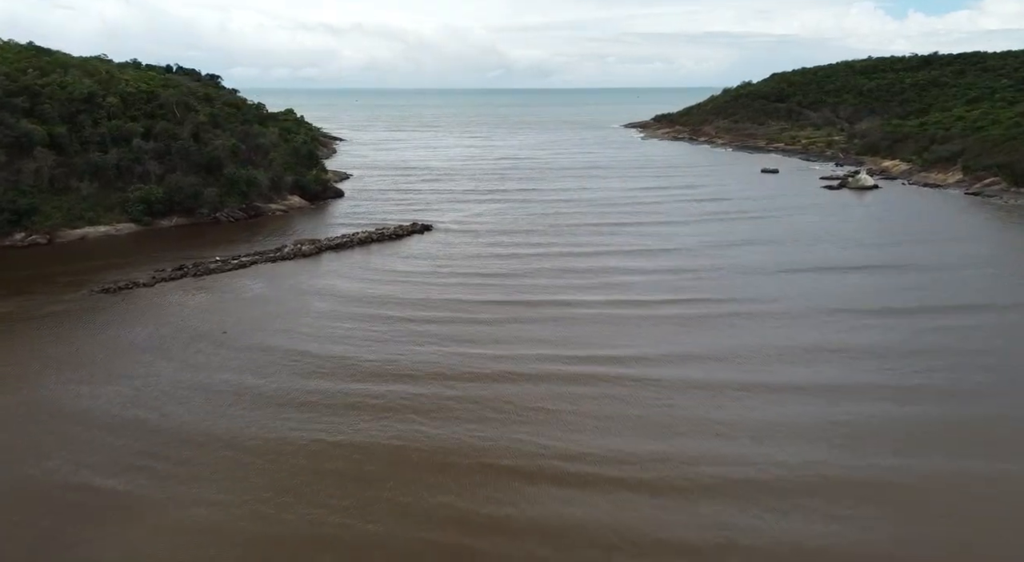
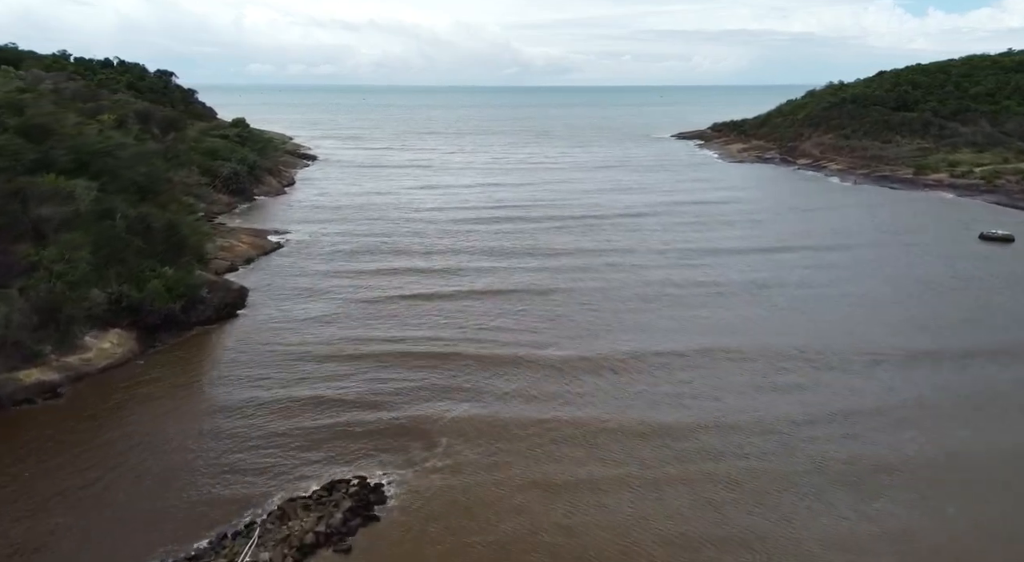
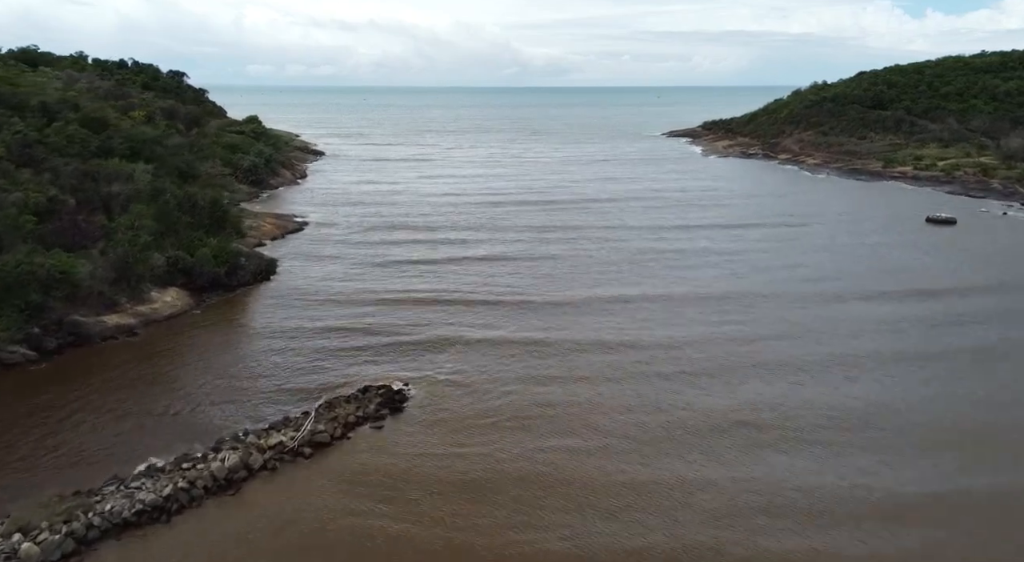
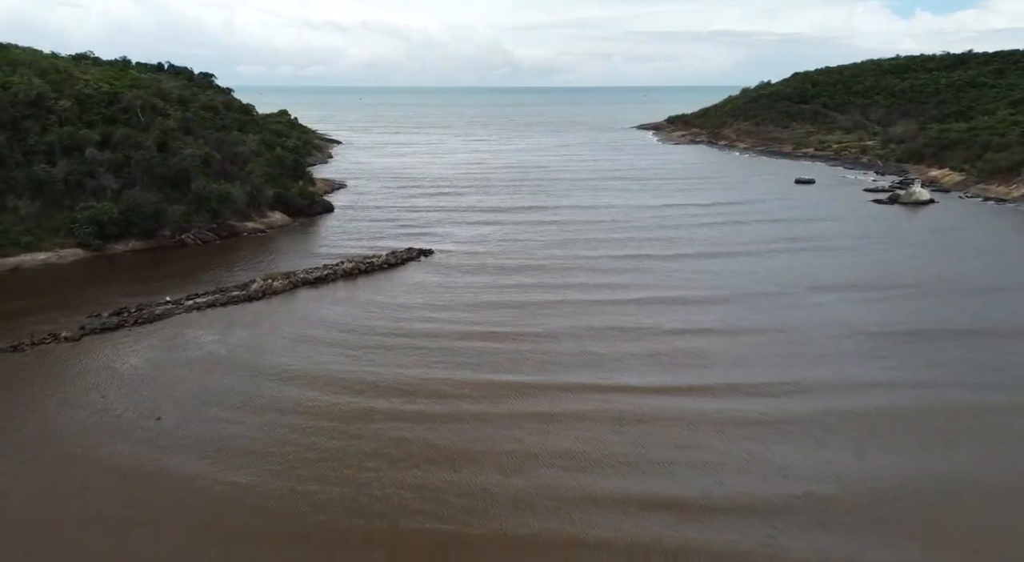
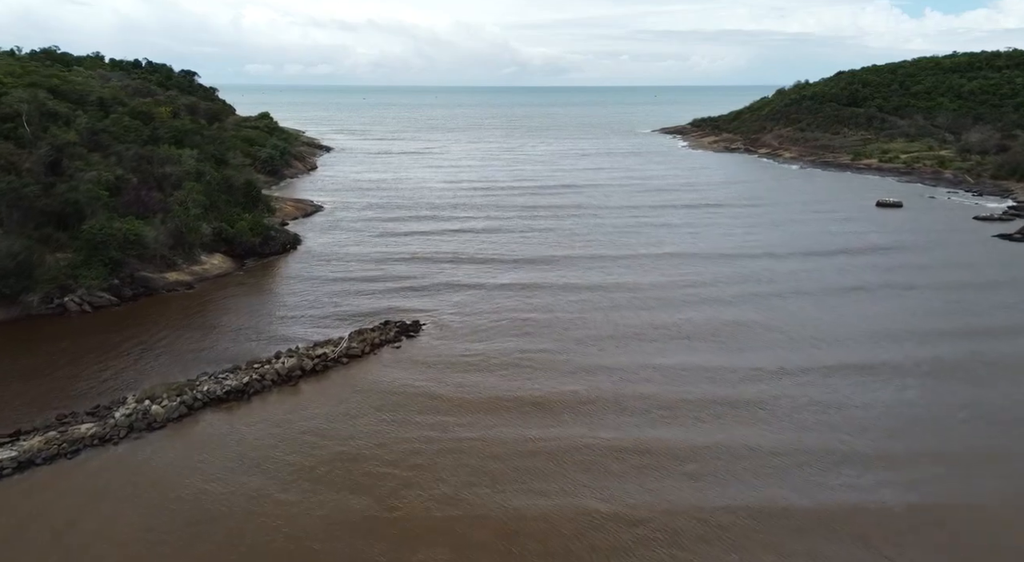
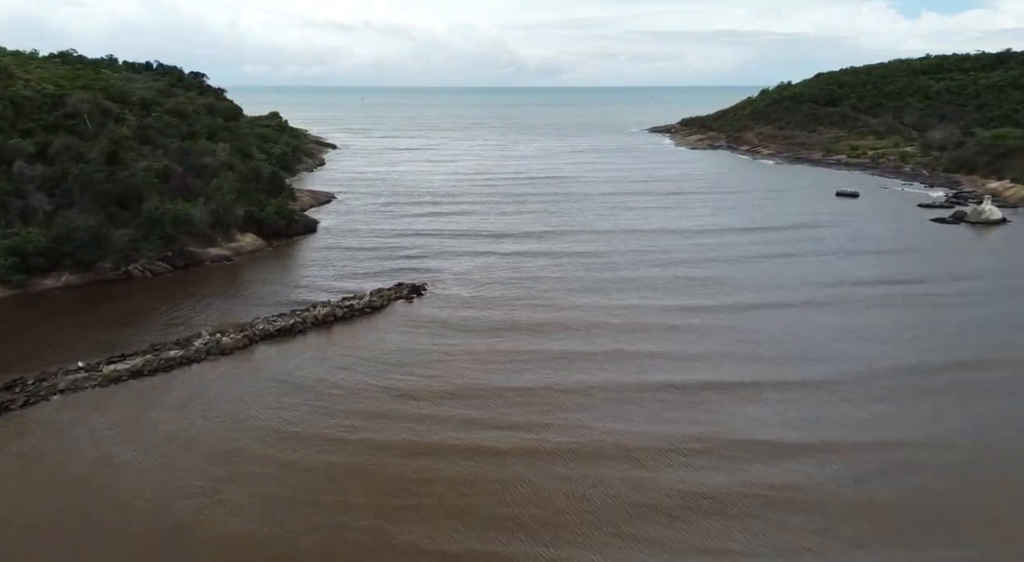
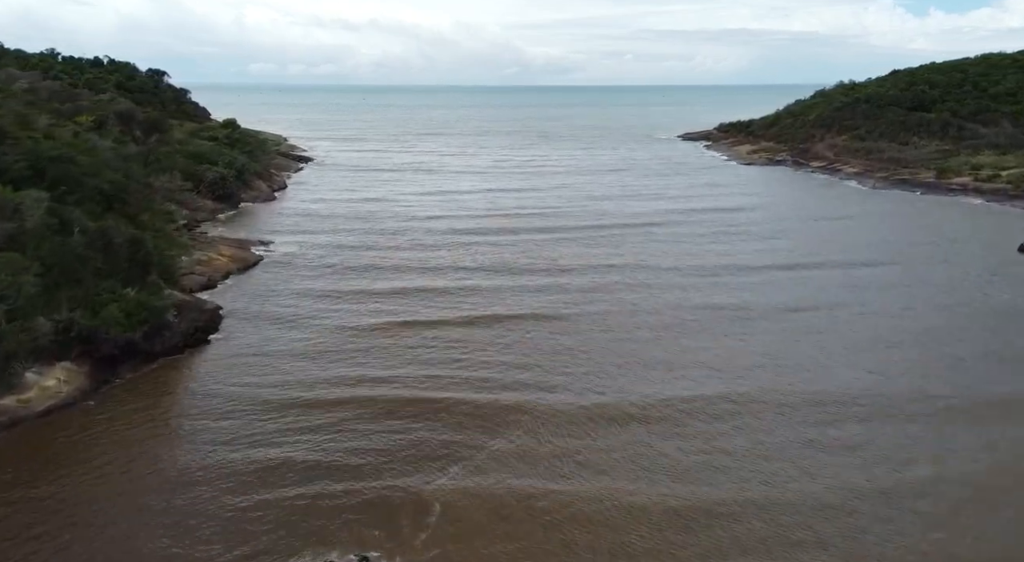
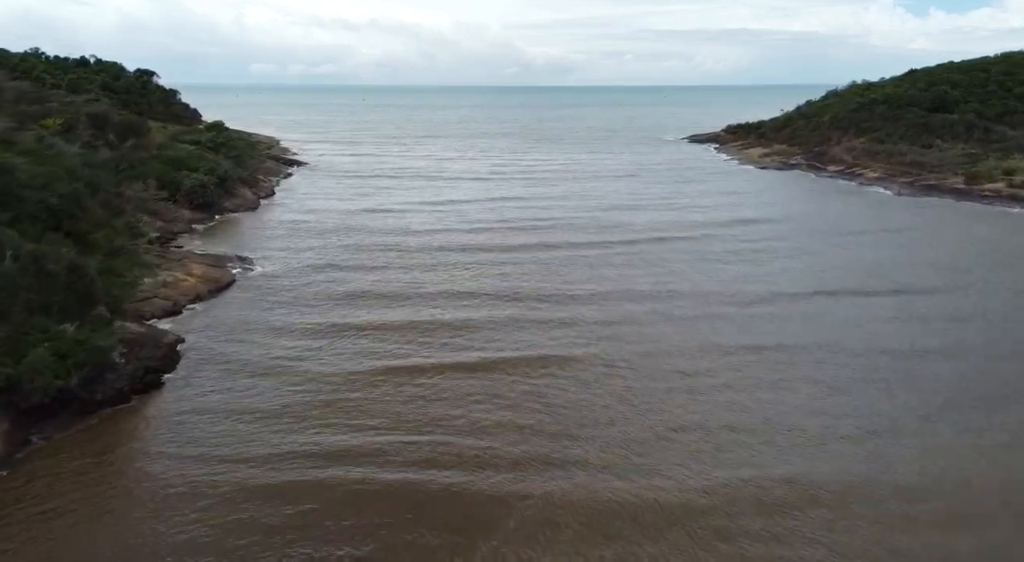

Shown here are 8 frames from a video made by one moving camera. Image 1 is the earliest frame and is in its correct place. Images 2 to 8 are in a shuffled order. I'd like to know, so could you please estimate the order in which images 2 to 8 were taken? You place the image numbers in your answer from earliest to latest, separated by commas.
4, 6, 5, 3, 2, 7, 8
